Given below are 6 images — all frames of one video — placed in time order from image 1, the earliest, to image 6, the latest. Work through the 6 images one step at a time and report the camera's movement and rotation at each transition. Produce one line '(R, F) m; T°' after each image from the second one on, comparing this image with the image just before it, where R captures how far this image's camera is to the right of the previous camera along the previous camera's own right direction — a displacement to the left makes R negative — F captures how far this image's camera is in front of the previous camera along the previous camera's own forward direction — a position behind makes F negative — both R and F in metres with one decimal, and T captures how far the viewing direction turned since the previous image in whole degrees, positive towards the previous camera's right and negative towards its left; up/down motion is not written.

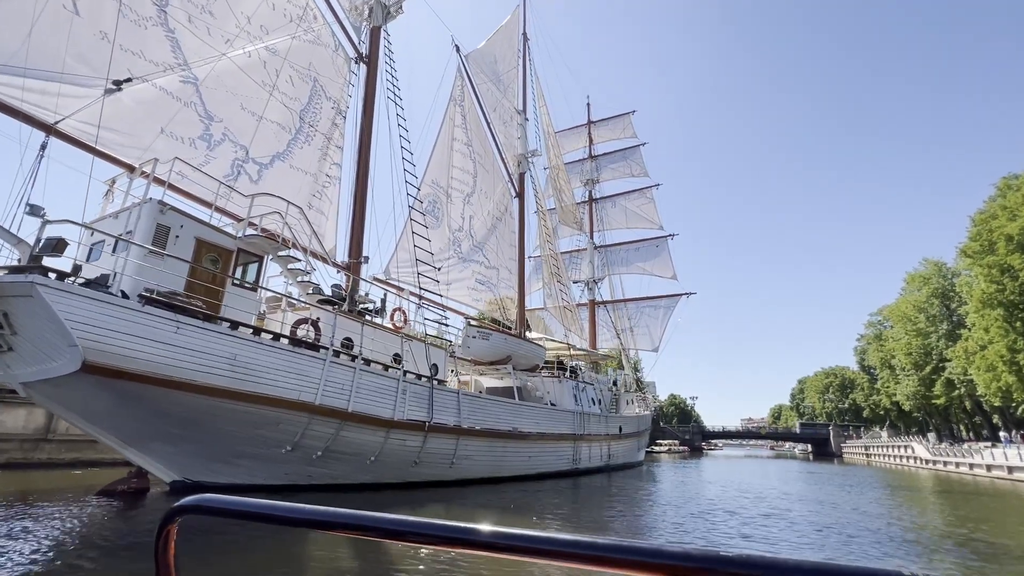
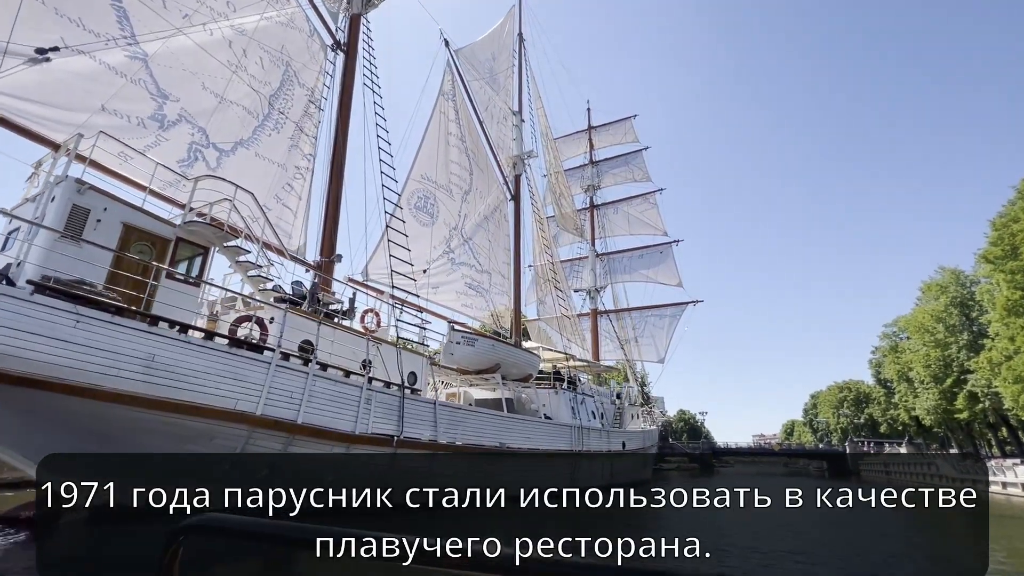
(+0.7, +1.7) m; -1°
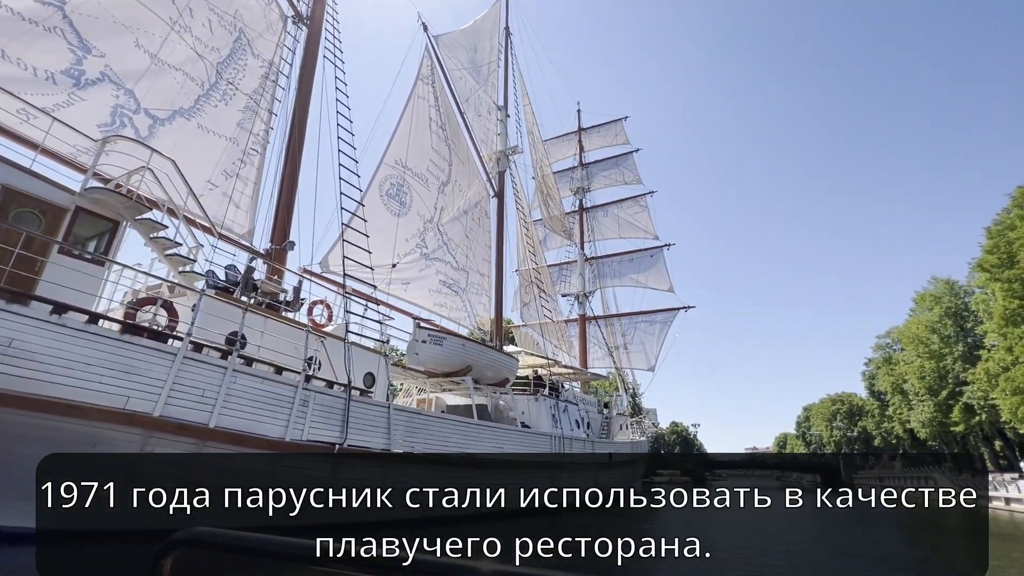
(+0.7, +1.6) m; +1°
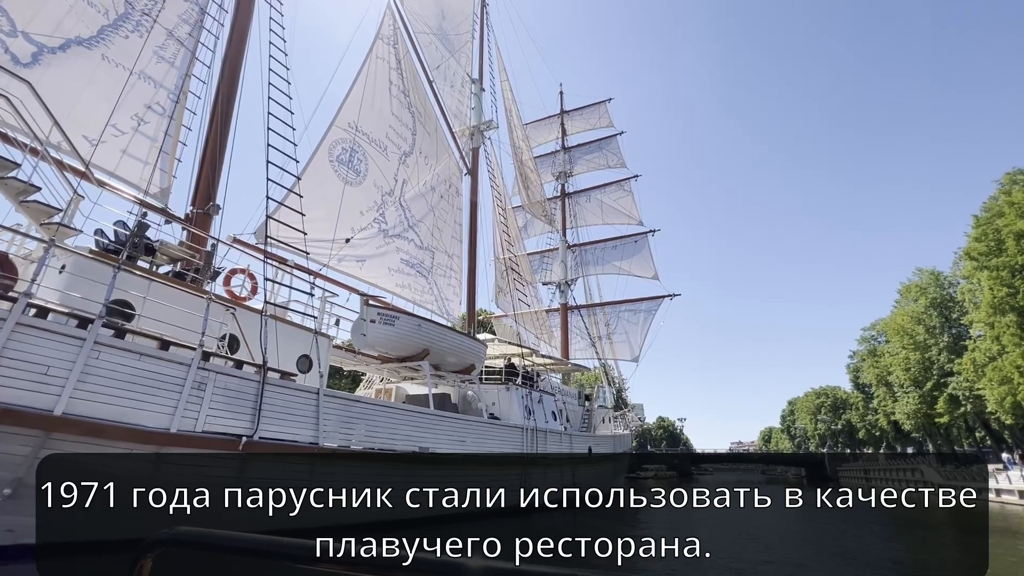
(+0.8, +1.9) m; +1°
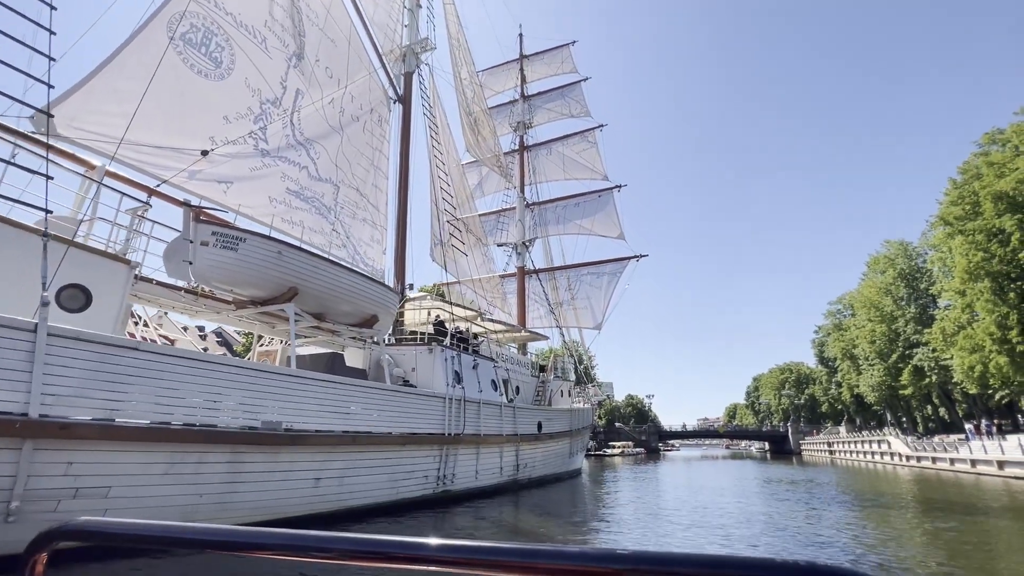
(+1.7, +4.0) m; +3°
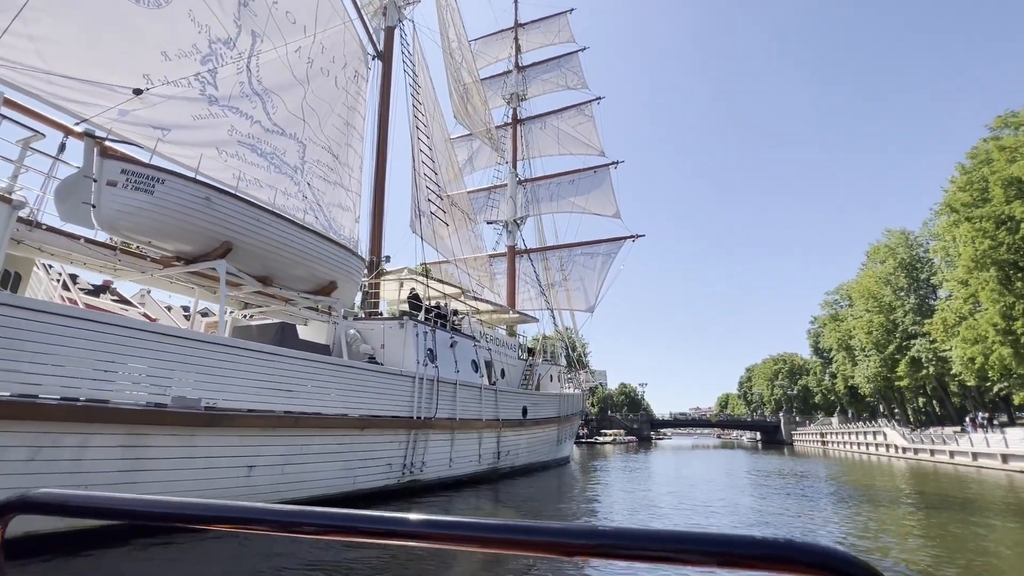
(+0.5, +1.6) m; +1°
